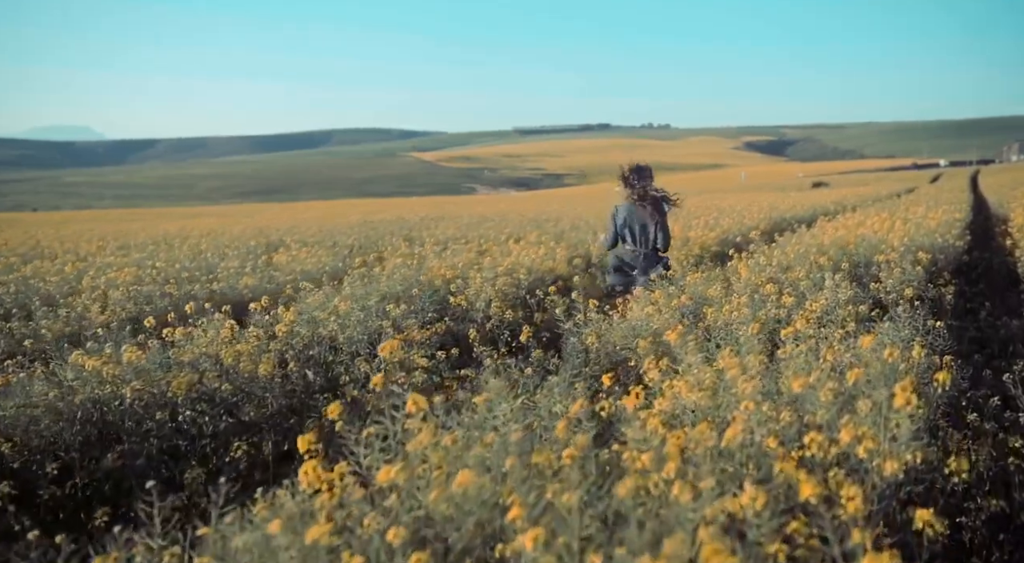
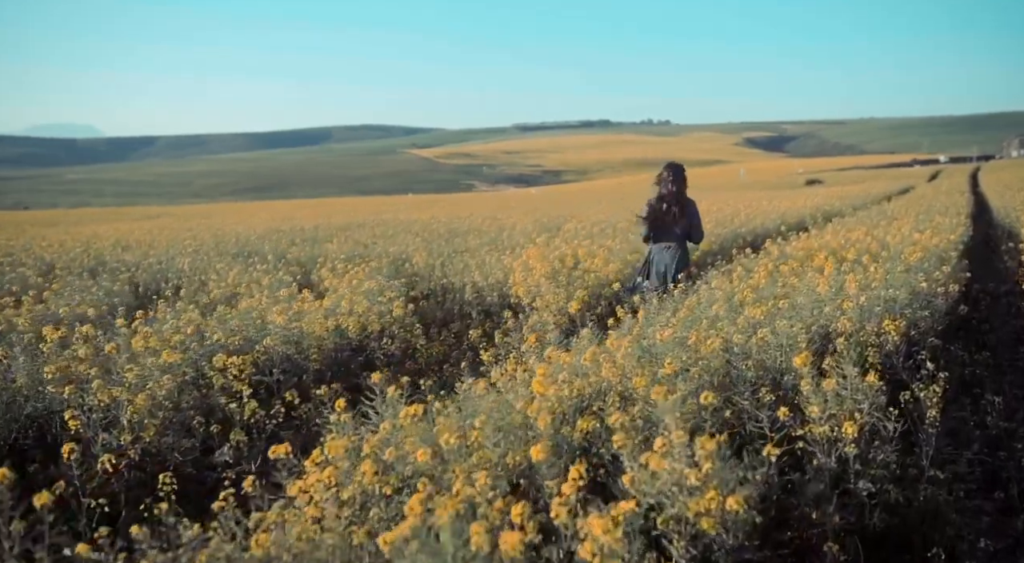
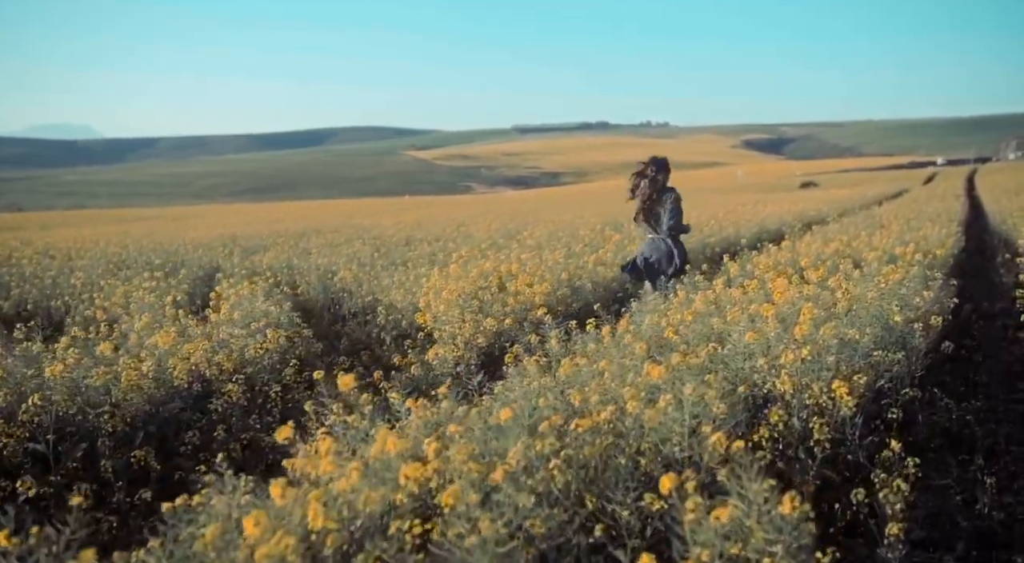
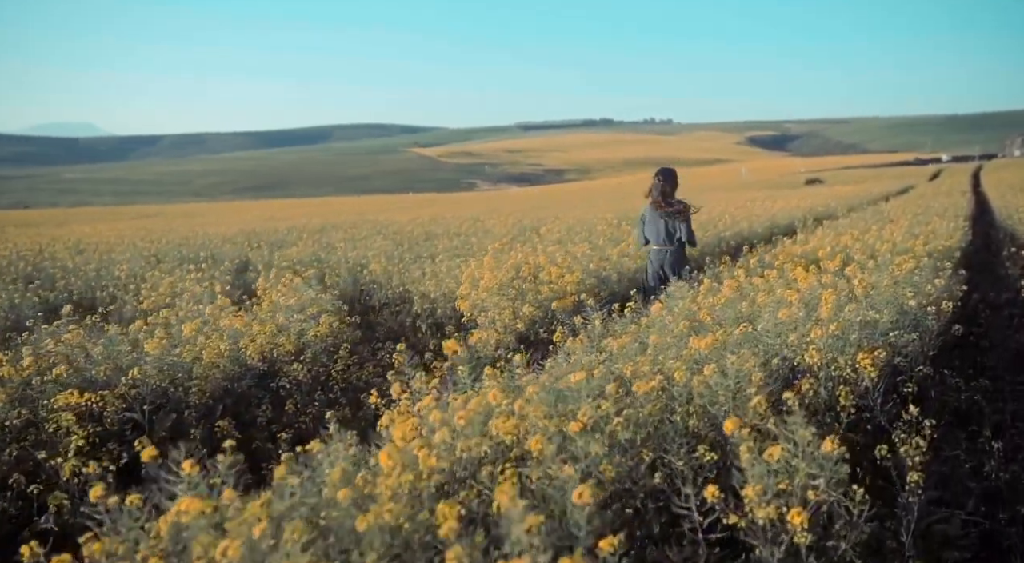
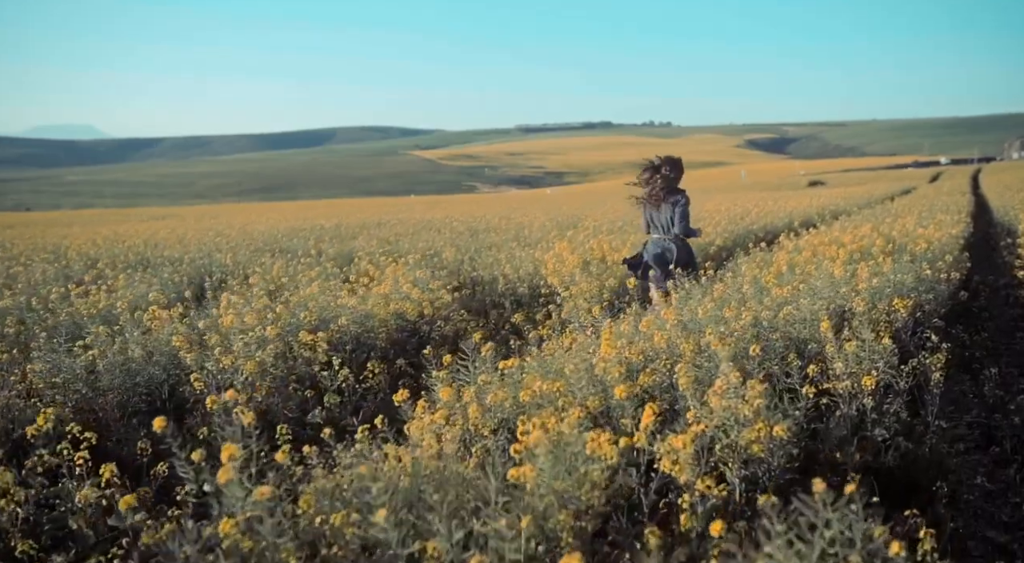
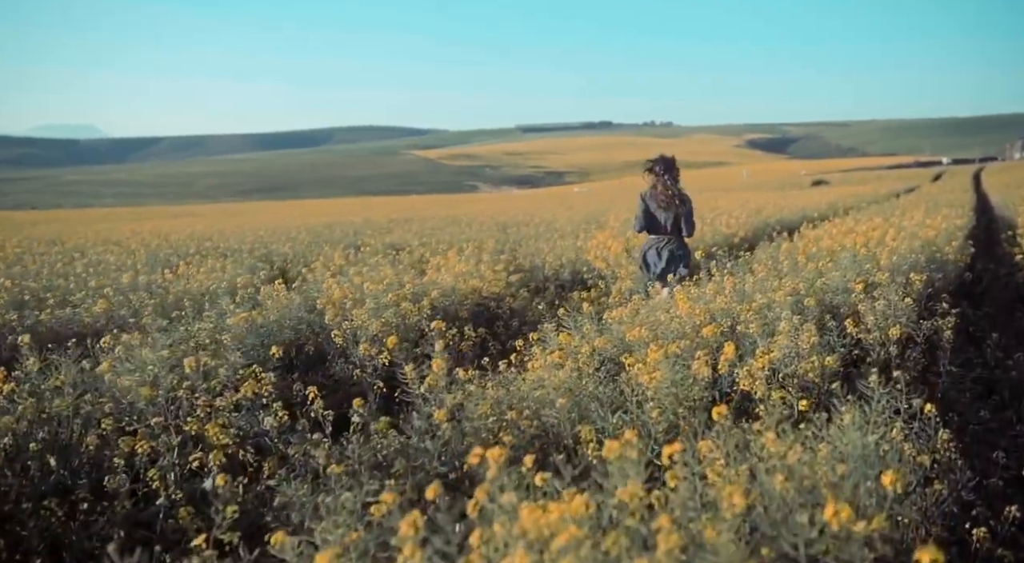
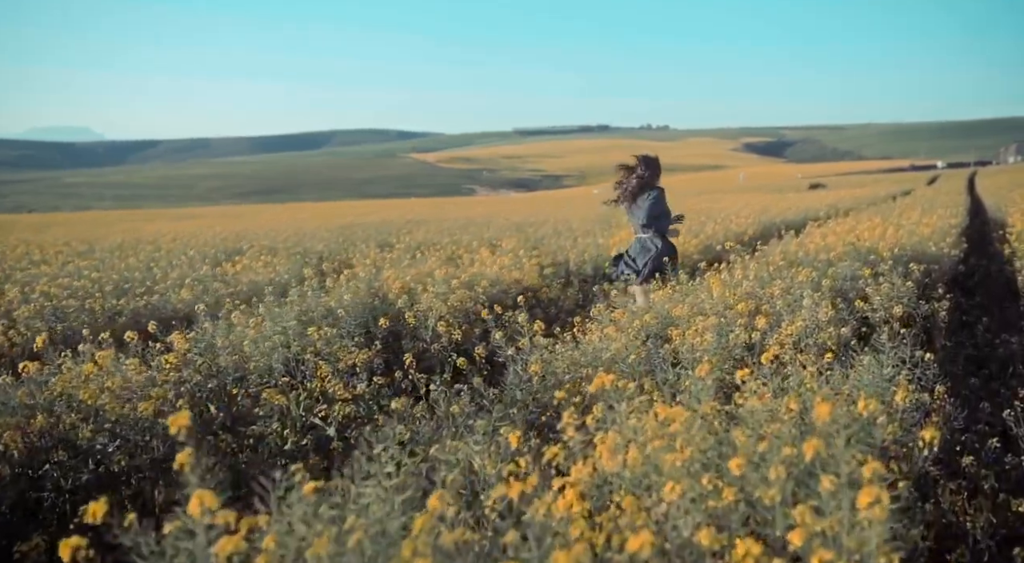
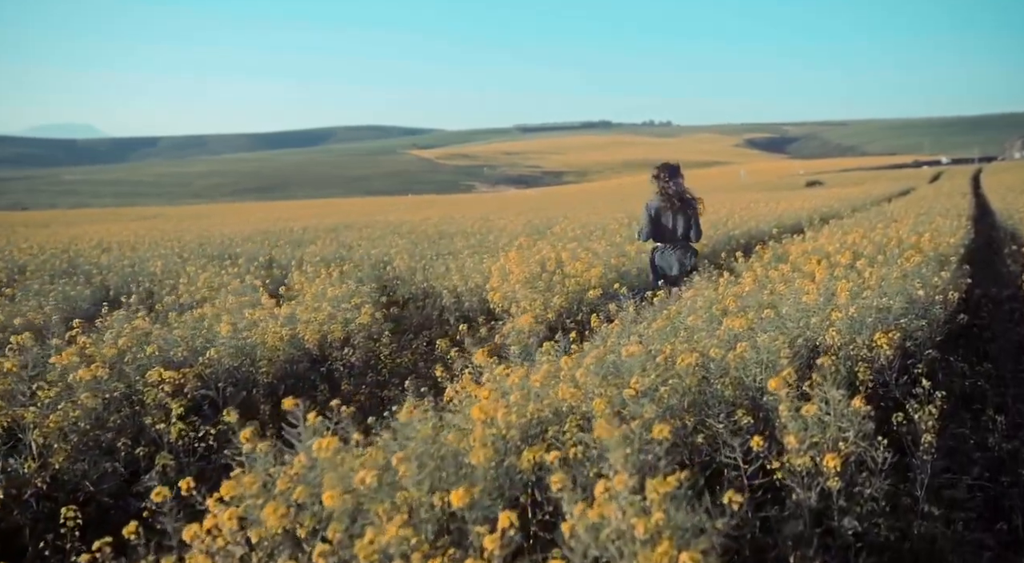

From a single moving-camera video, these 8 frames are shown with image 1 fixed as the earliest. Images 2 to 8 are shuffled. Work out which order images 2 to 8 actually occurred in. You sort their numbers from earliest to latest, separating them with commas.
7, 6, 5, 2, 8, 4, 3
